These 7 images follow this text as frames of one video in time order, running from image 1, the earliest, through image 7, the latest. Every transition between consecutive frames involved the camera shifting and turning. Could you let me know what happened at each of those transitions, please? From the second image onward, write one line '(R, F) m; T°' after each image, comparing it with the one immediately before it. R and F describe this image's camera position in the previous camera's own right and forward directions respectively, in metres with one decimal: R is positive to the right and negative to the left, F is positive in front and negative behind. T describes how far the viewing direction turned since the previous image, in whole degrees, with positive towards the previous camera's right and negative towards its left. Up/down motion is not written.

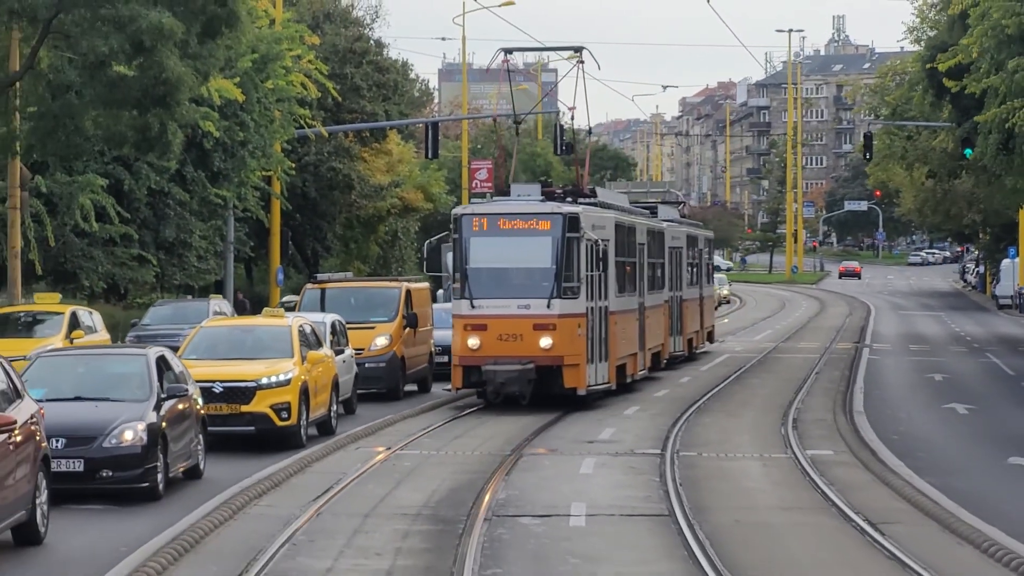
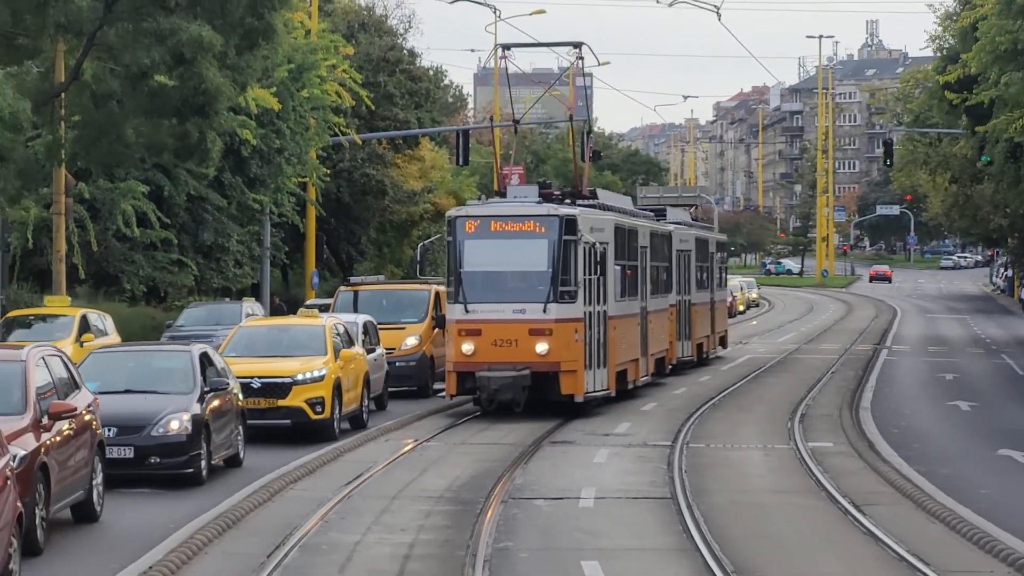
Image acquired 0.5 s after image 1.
(+0.1, -1.1) m; -1°
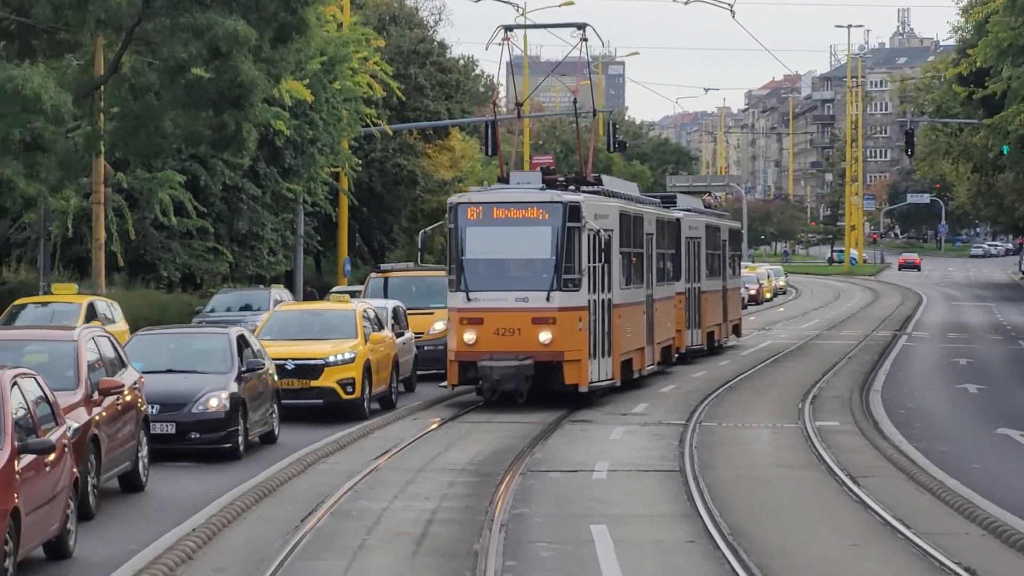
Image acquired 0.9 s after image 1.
(+0.1, -0.9) m; -1°
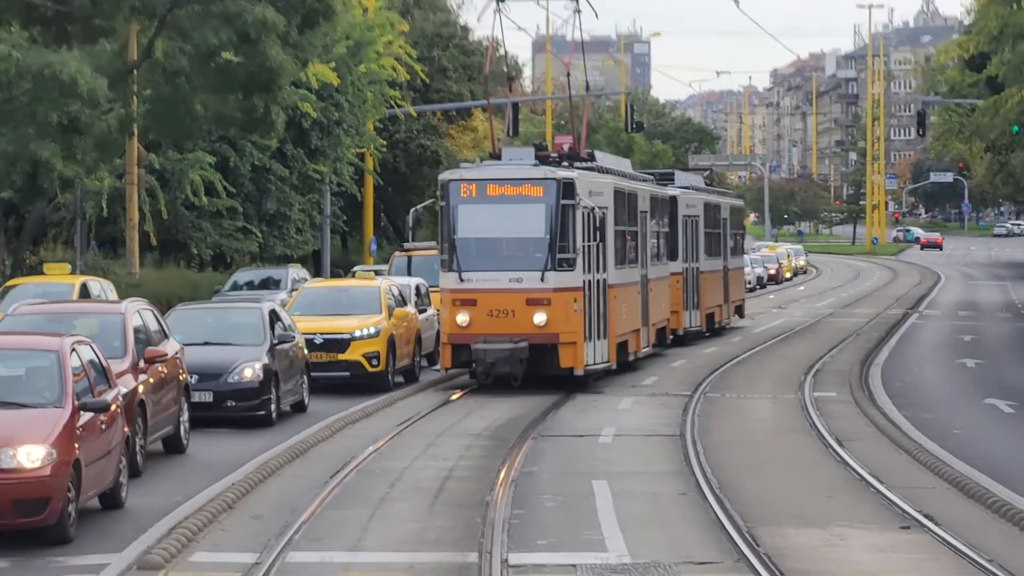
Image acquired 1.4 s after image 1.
(+0.1, -1.2) m; -1°
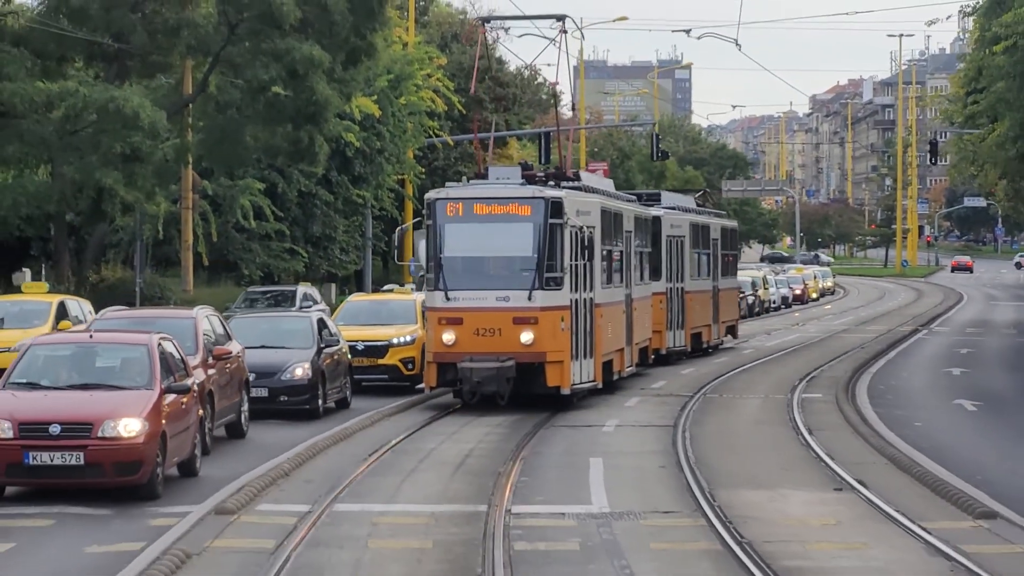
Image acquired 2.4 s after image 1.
(+0.2, -2.5) m; -1°
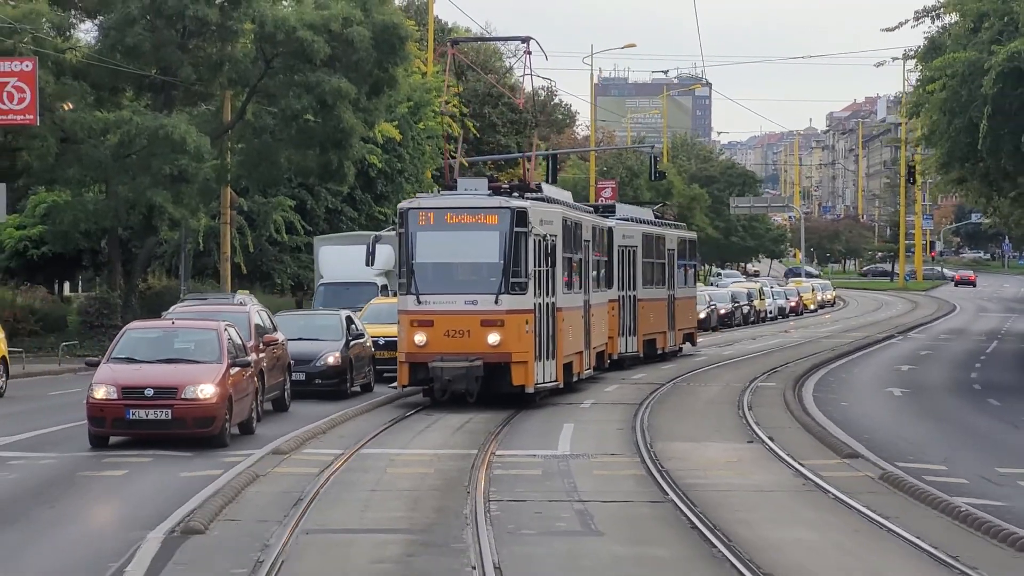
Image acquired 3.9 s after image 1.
(+0.3, -3.9) m; -1°
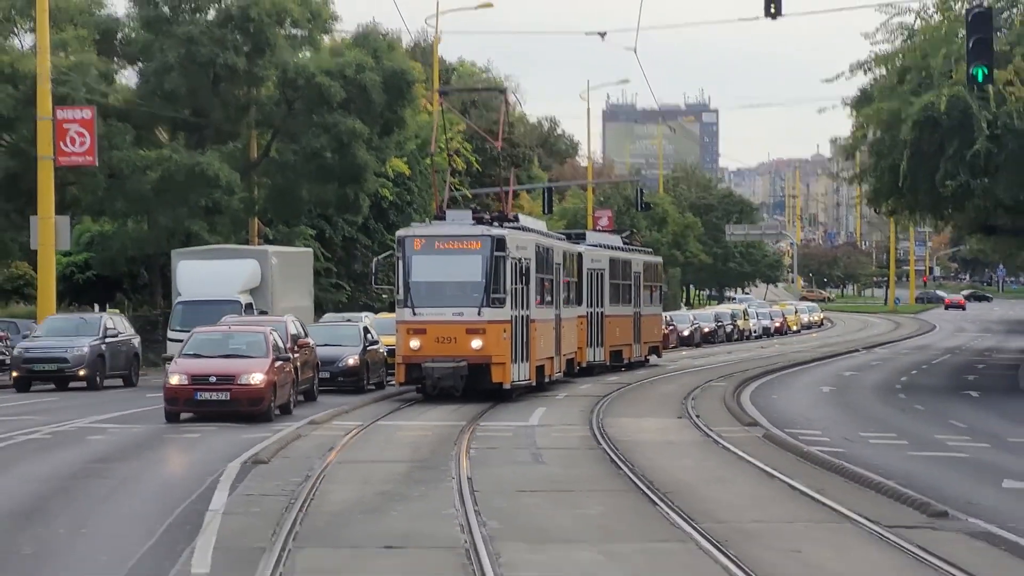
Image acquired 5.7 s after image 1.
(+0.3, -4.8) m; 0°
